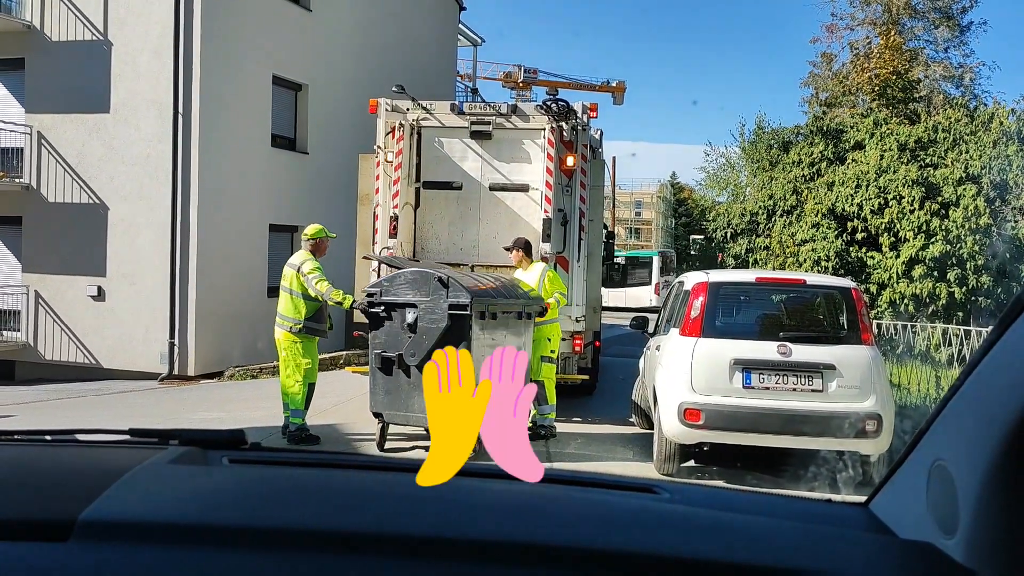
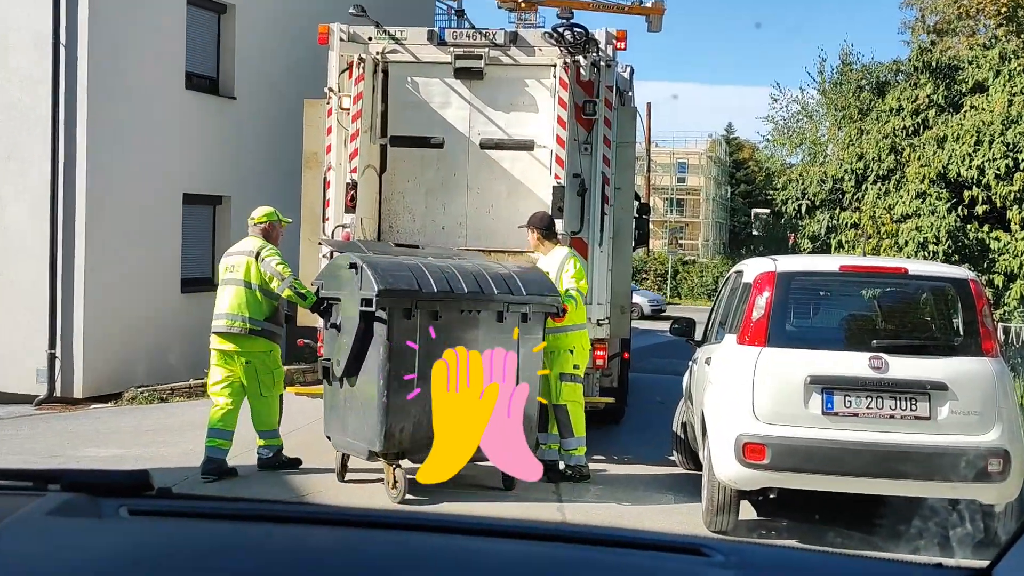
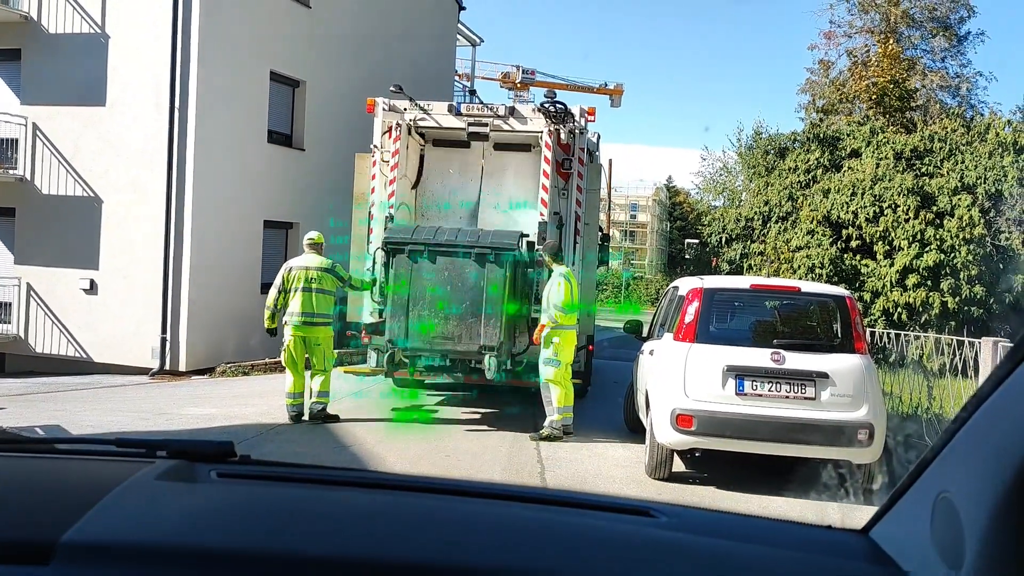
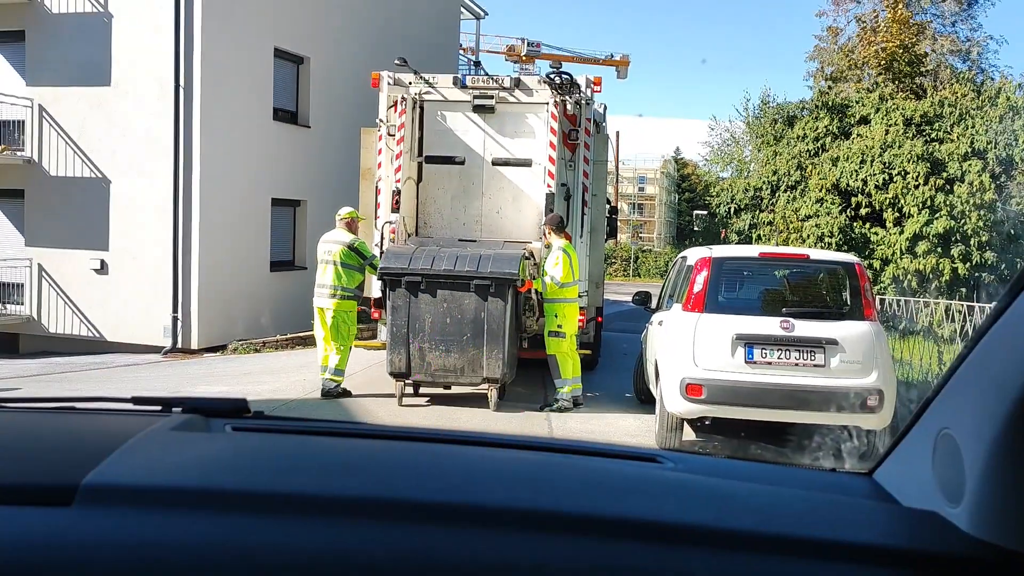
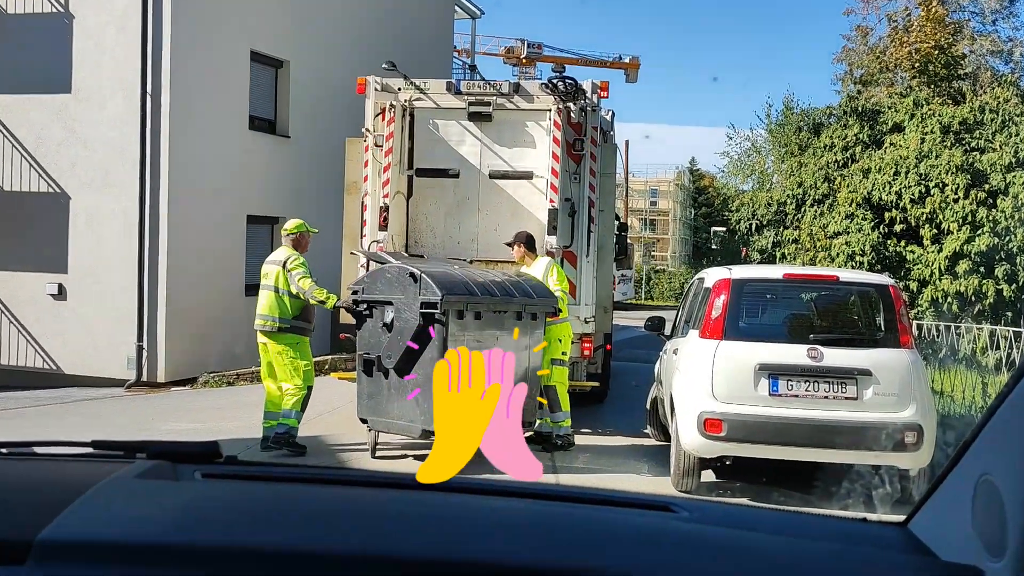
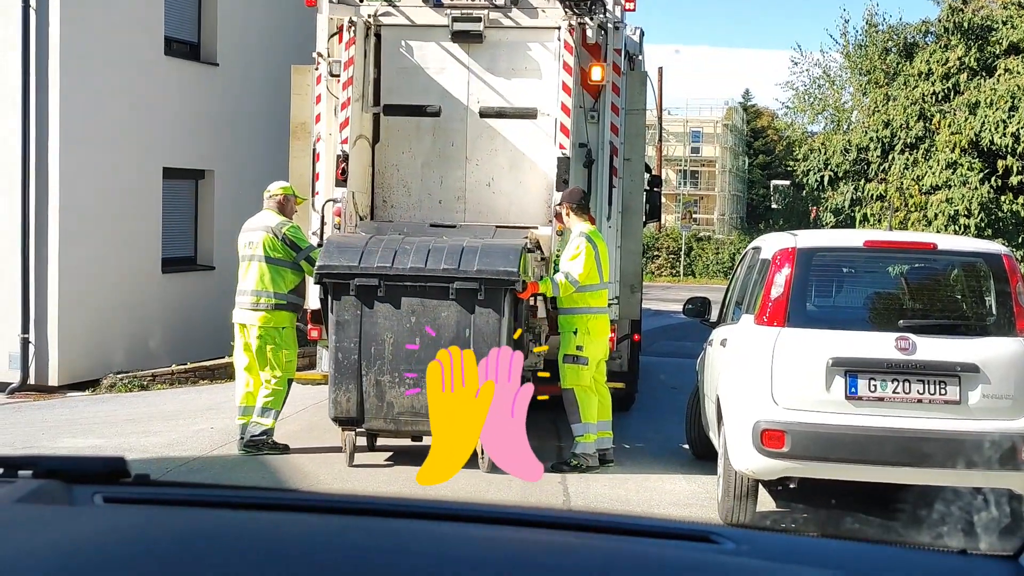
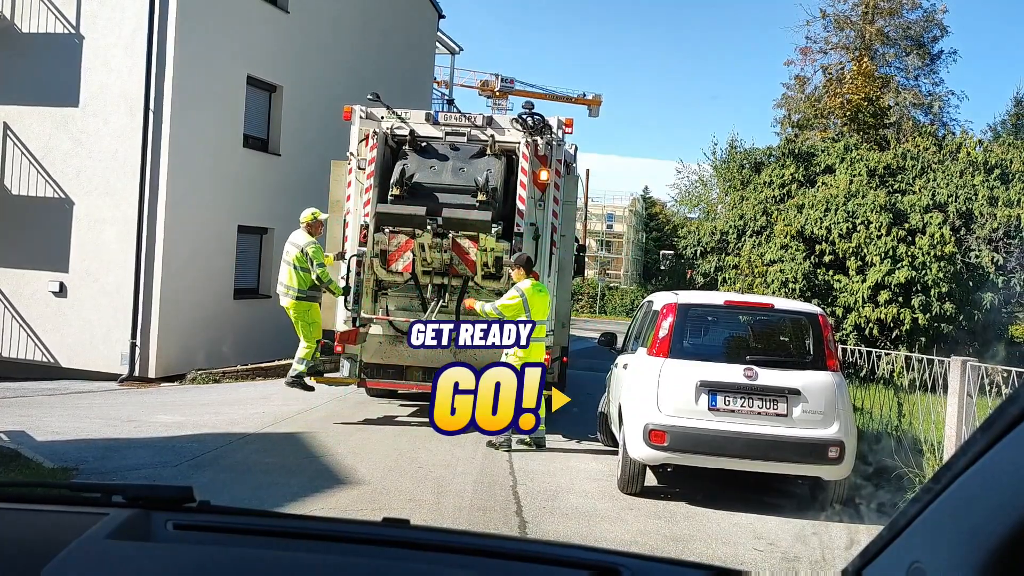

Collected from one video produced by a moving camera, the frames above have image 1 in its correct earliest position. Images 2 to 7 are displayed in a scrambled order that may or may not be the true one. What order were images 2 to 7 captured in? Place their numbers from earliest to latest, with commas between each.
5, 2, 6, 4, 3, 7
